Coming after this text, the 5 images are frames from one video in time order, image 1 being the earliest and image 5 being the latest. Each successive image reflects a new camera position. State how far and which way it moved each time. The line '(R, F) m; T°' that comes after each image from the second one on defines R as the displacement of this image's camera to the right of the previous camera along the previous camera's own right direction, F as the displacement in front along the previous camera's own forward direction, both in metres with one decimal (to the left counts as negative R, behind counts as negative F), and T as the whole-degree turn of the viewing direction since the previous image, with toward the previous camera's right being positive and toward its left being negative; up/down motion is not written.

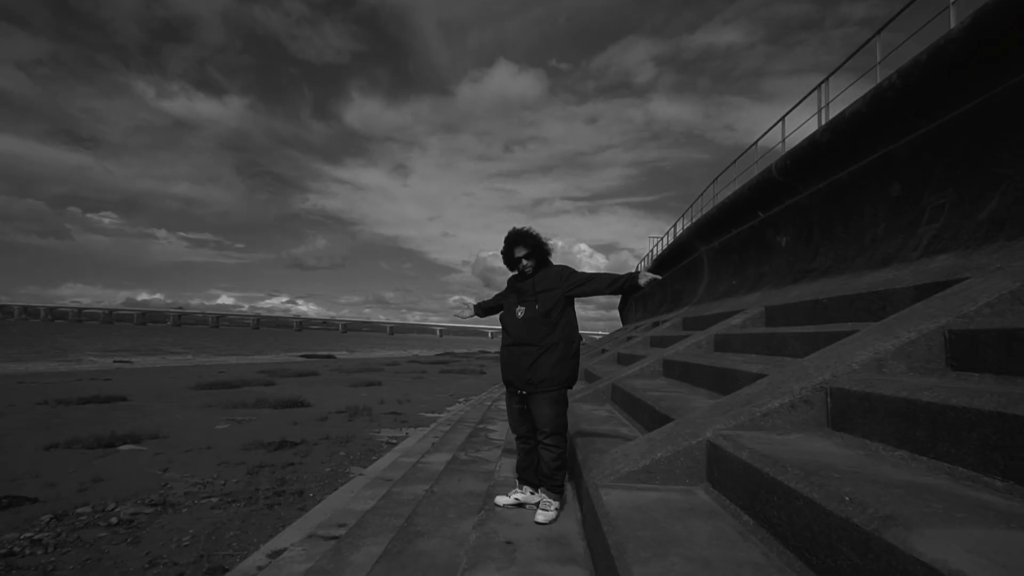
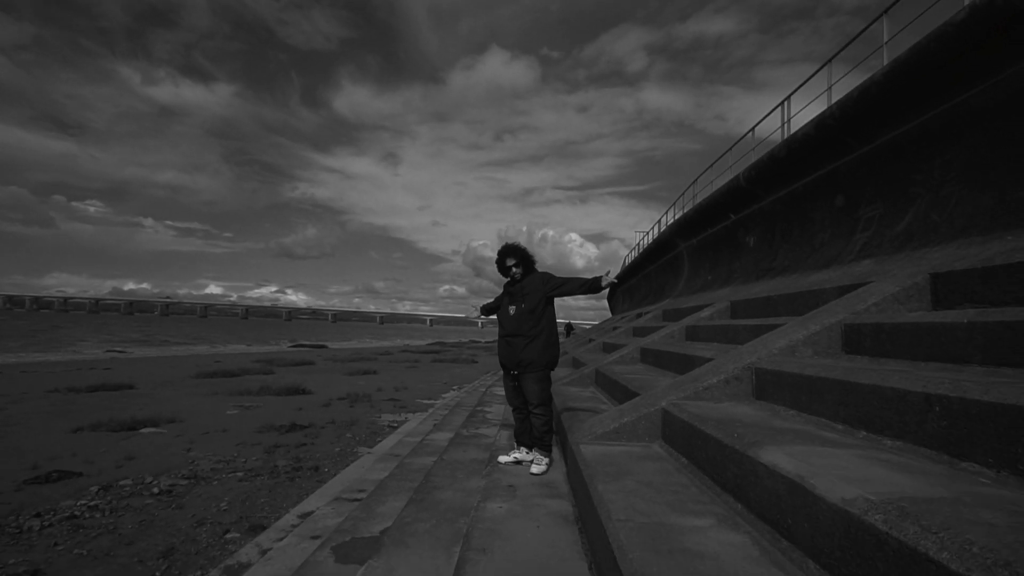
(-0.1, -0.7) m; +1°
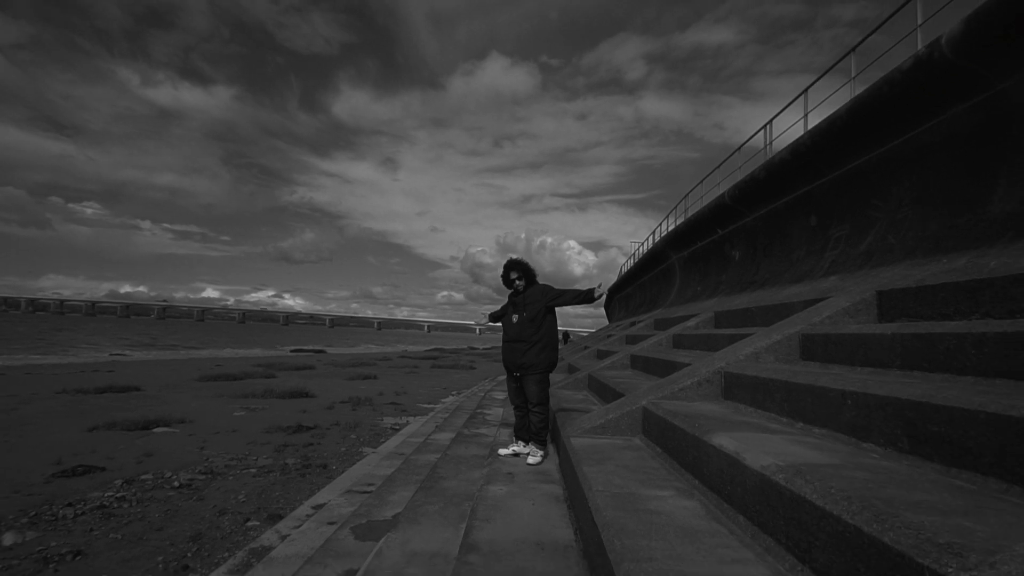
(0.0, -0.4) m; 0°
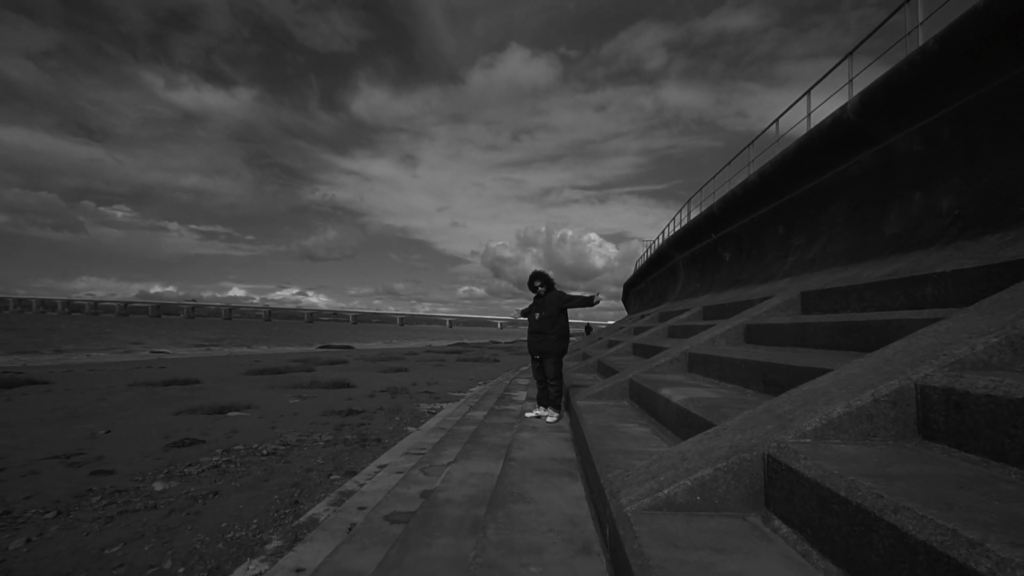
(0.0, -1.3) m; -2°
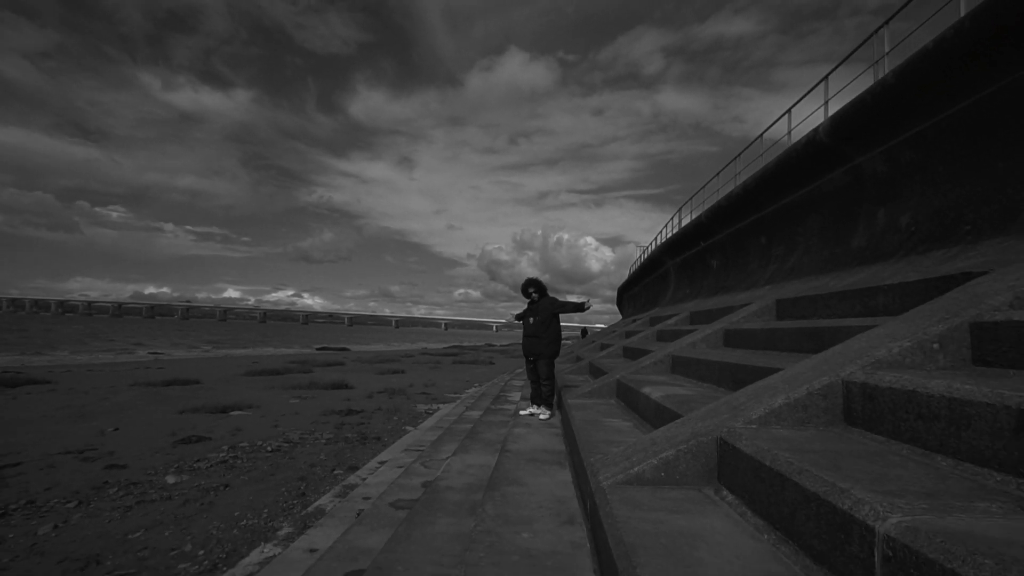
(0.0, -0.3) m; 0°
